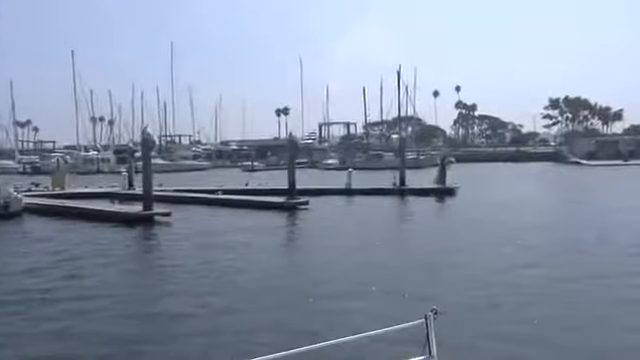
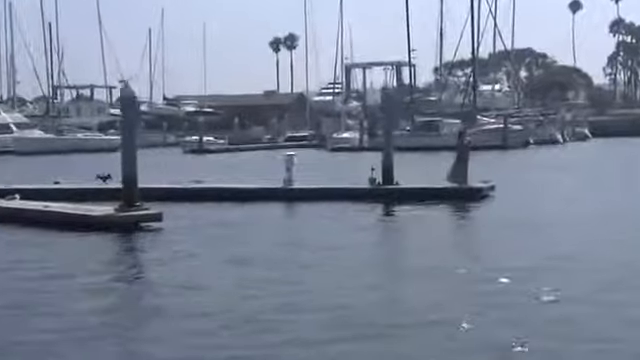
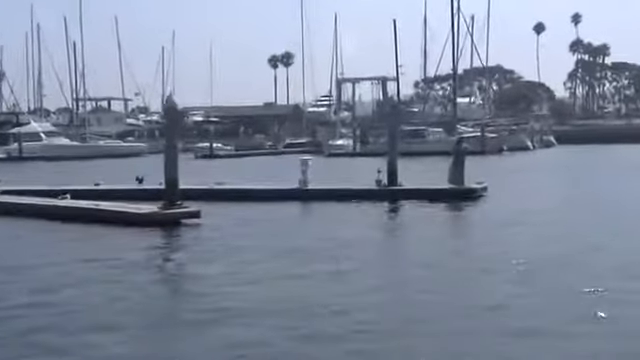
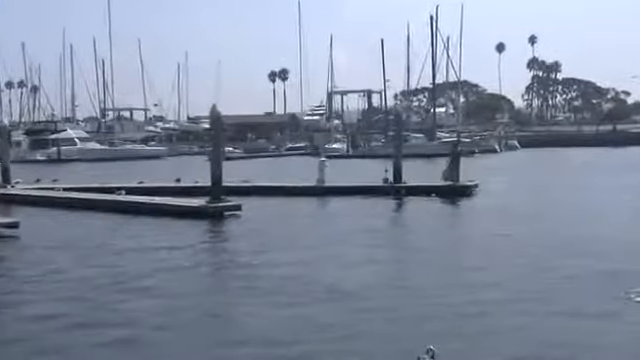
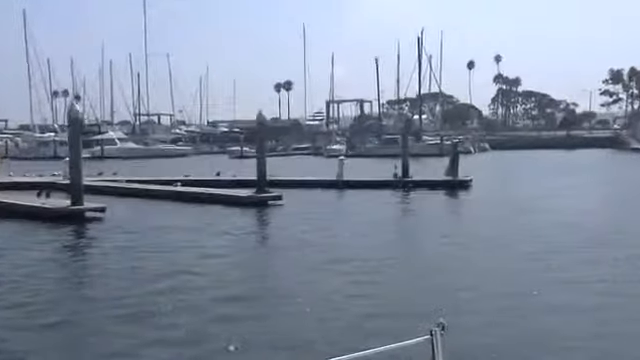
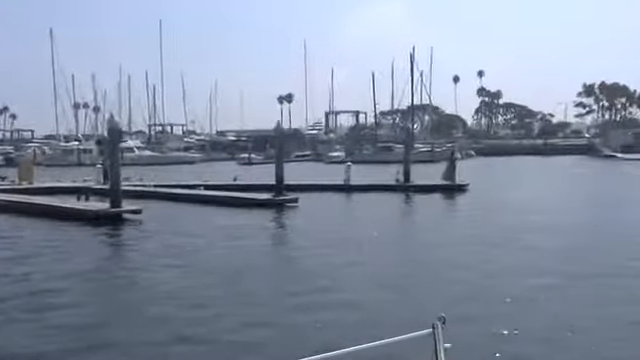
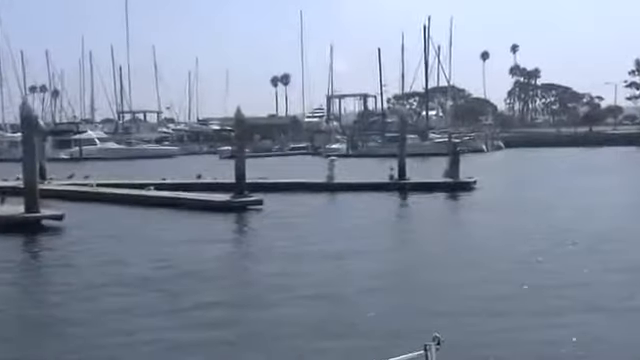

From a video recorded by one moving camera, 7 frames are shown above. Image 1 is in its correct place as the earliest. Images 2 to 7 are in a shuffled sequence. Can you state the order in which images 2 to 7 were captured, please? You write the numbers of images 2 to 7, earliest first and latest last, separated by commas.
6, 5, 7, 4, 3, 2
